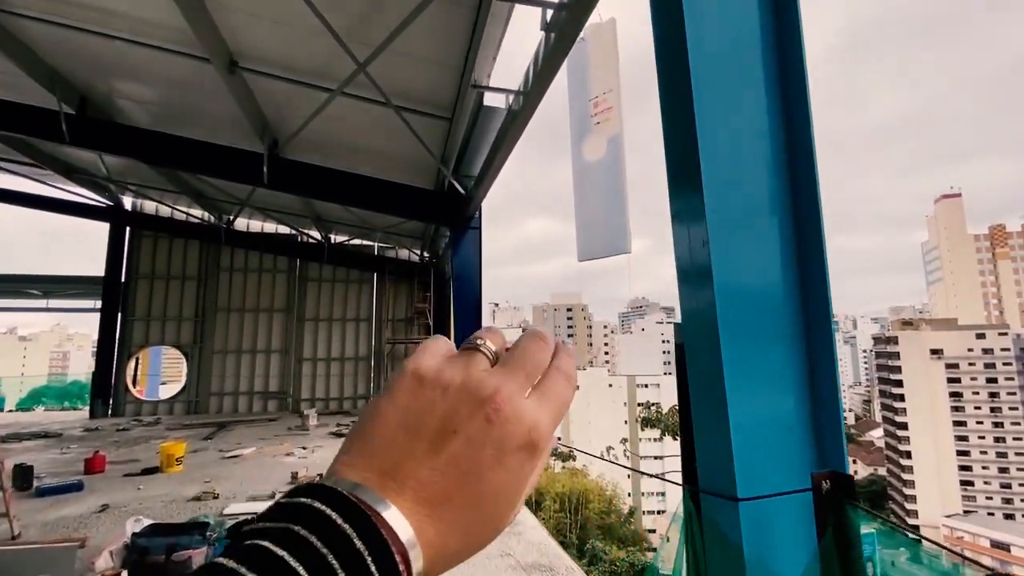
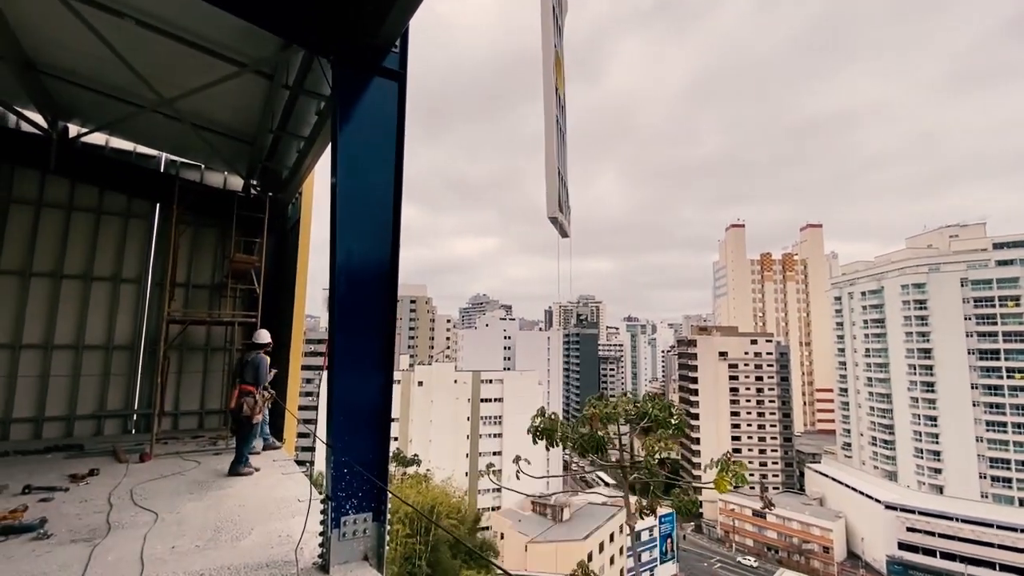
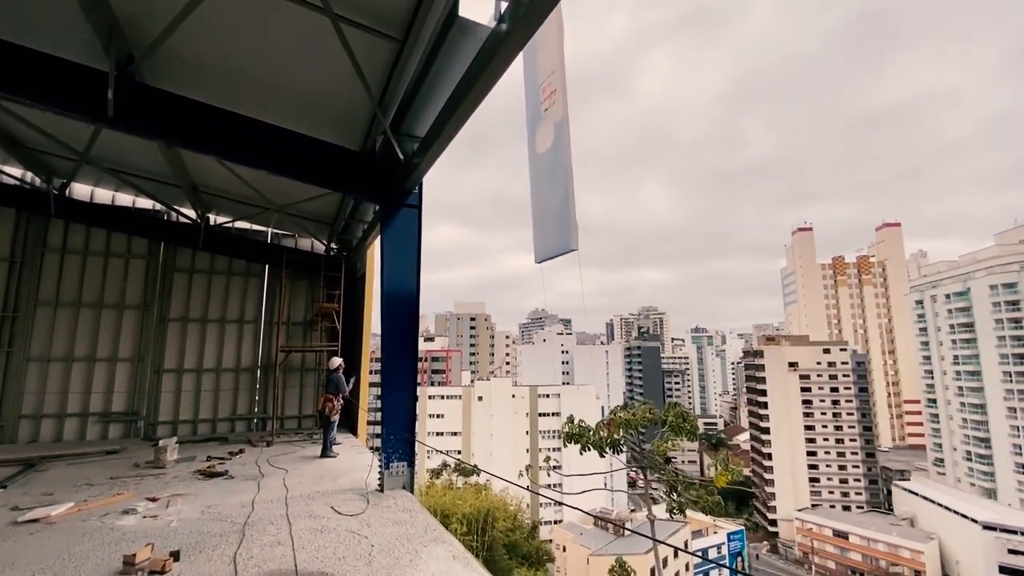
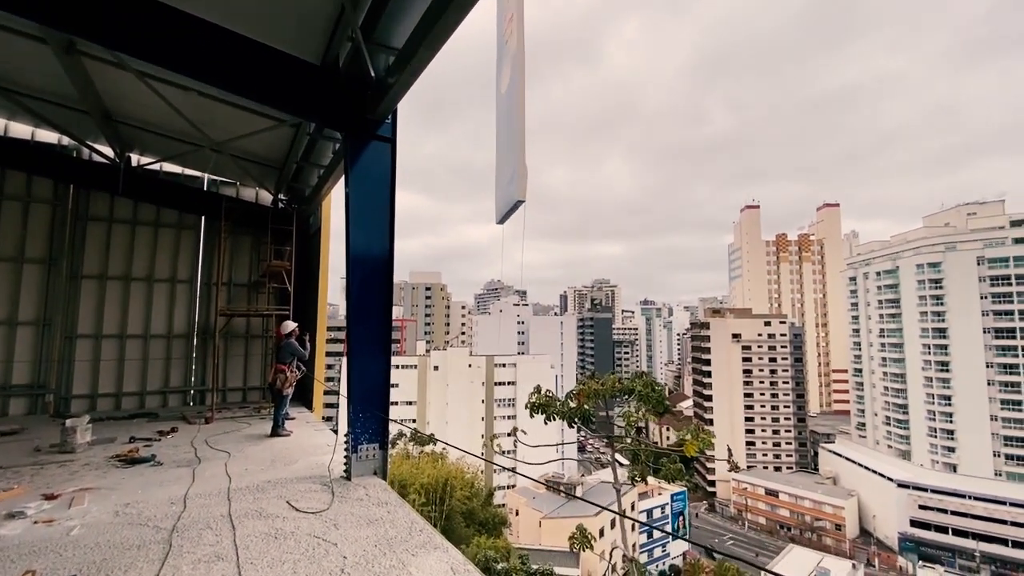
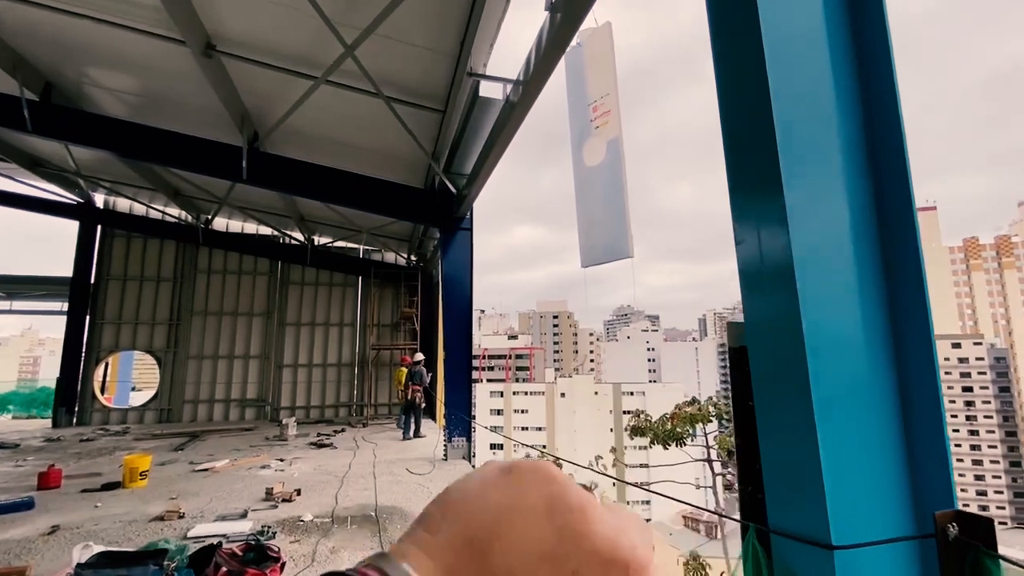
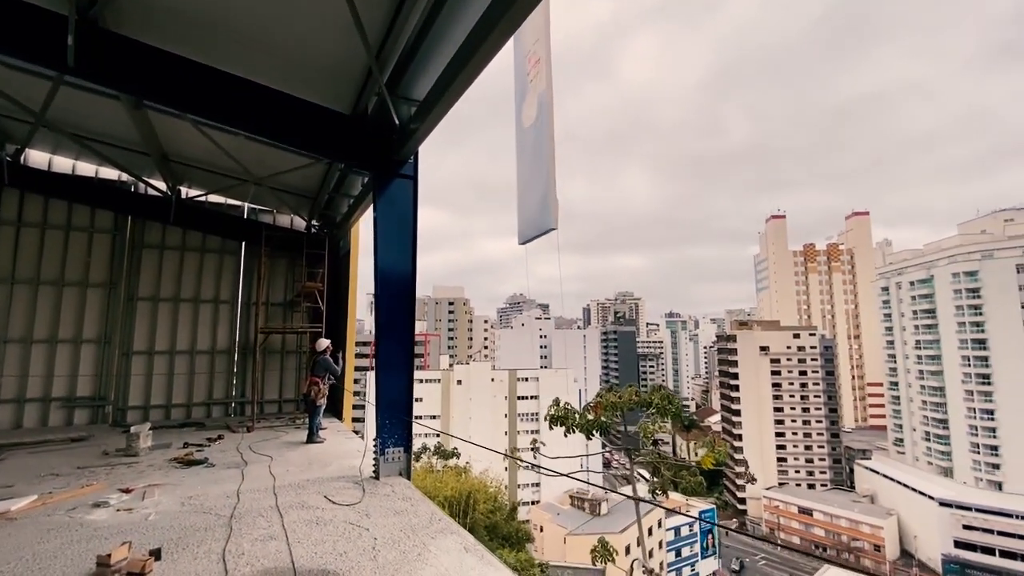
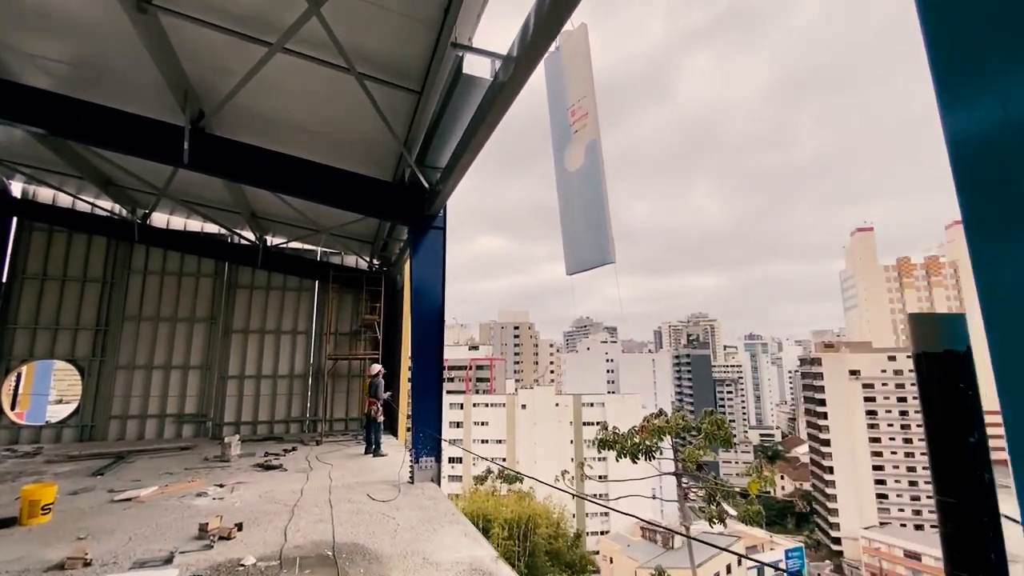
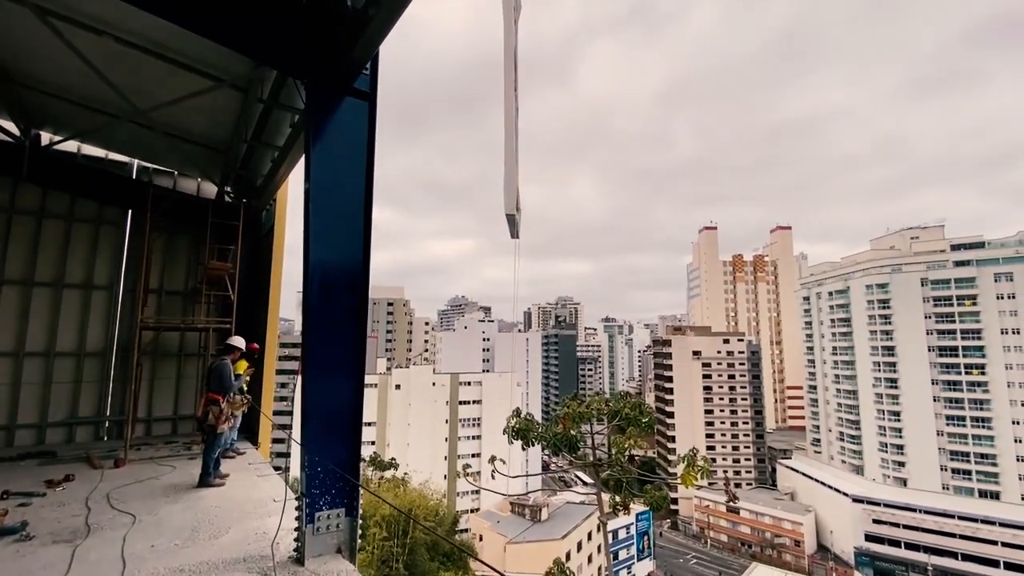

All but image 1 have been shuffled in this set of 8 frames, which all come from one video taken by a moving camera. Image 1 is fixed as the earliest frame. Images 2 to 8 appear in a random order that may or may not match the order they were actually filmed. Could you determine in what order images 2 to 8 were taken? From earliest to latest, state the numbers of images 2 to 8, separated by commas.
5, 7, 3, 6, 4, 8, 2
